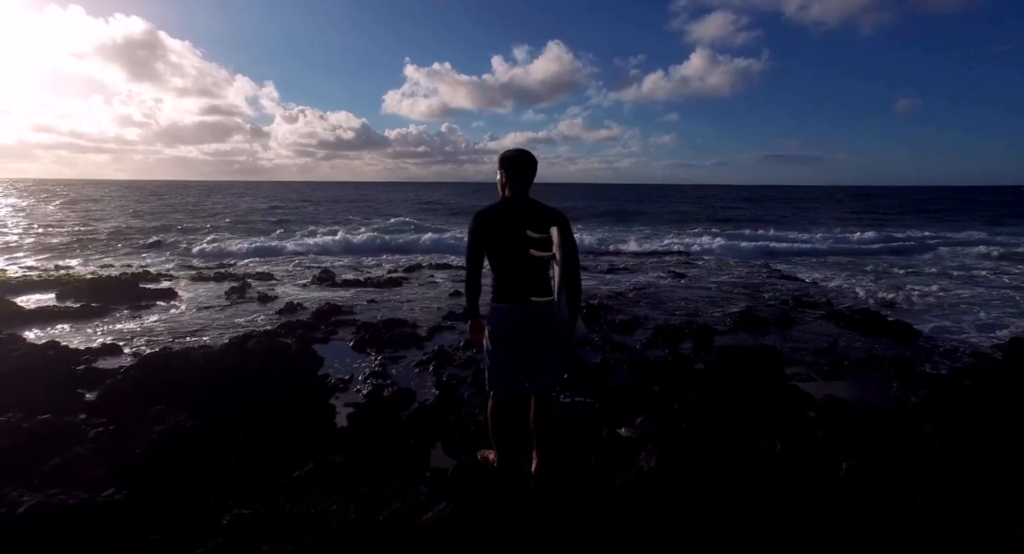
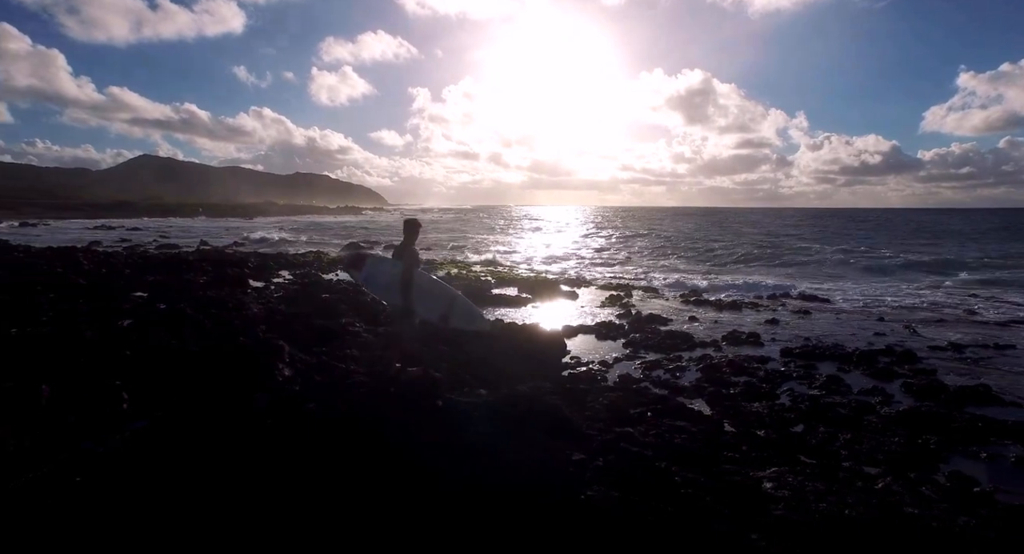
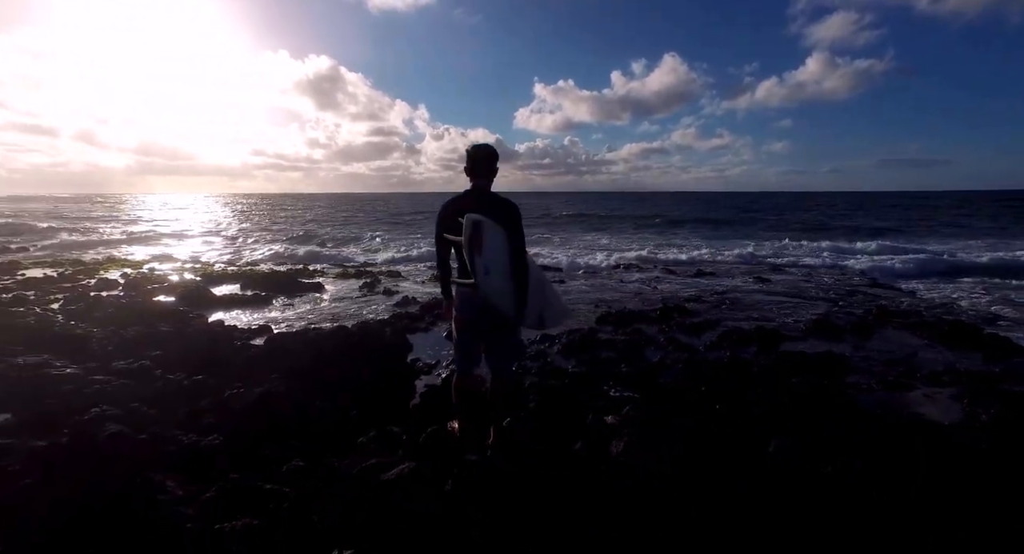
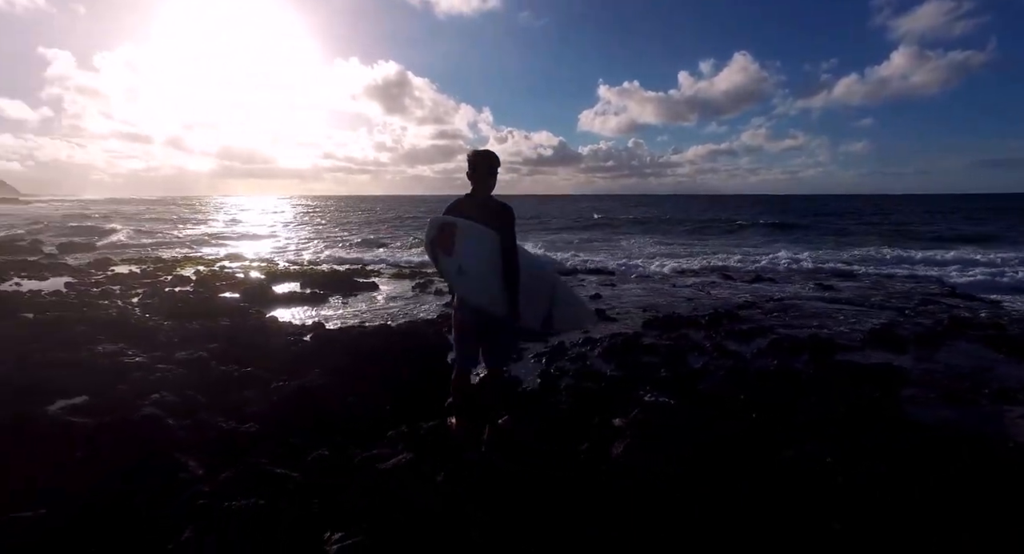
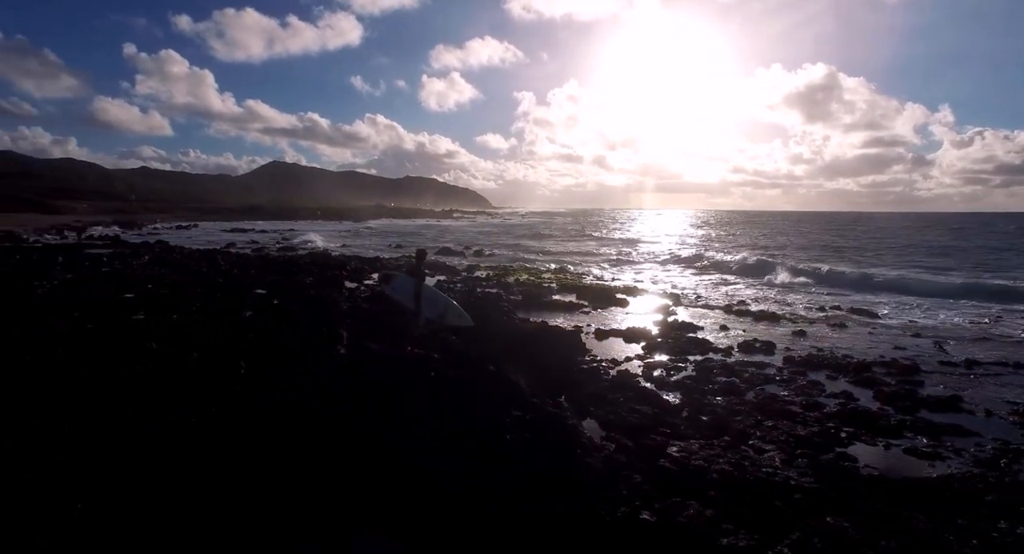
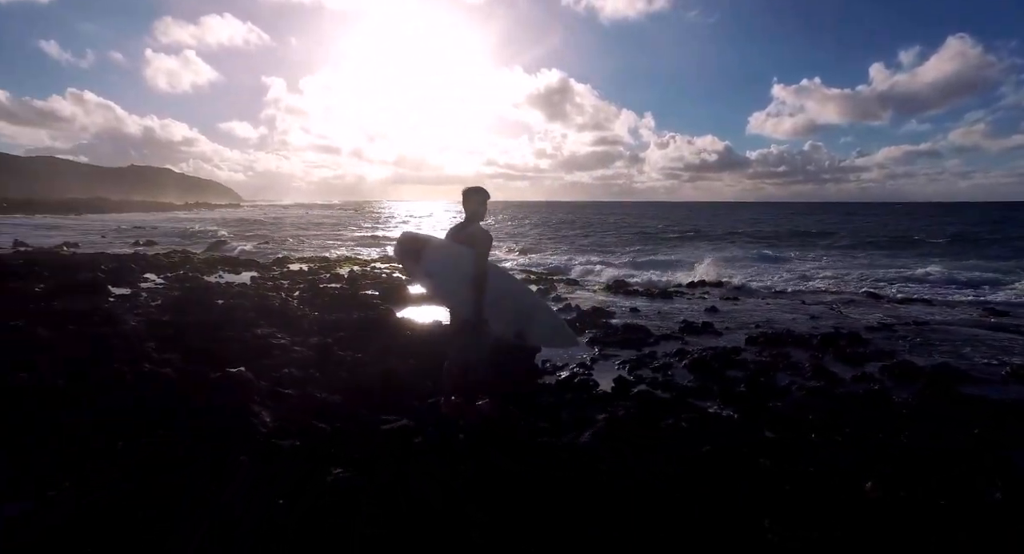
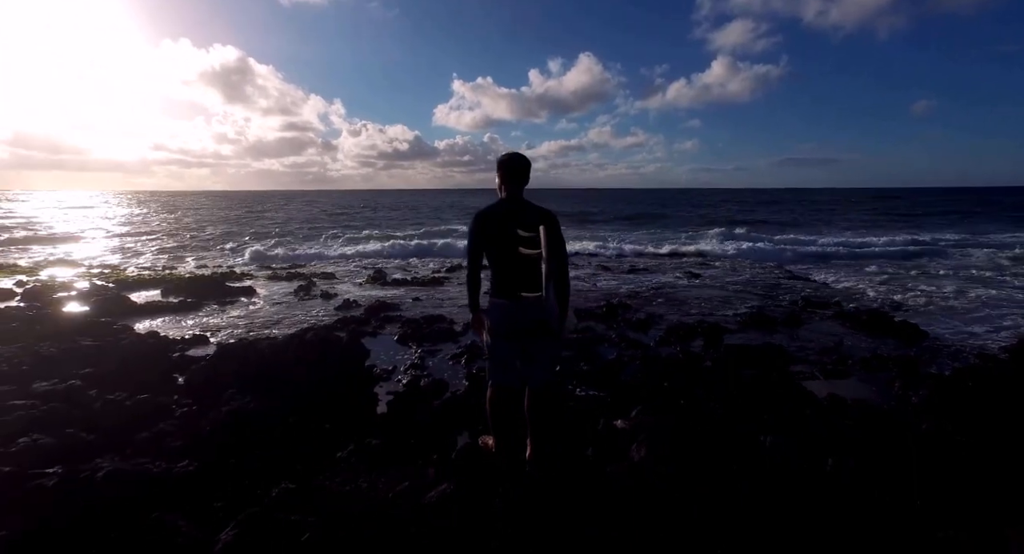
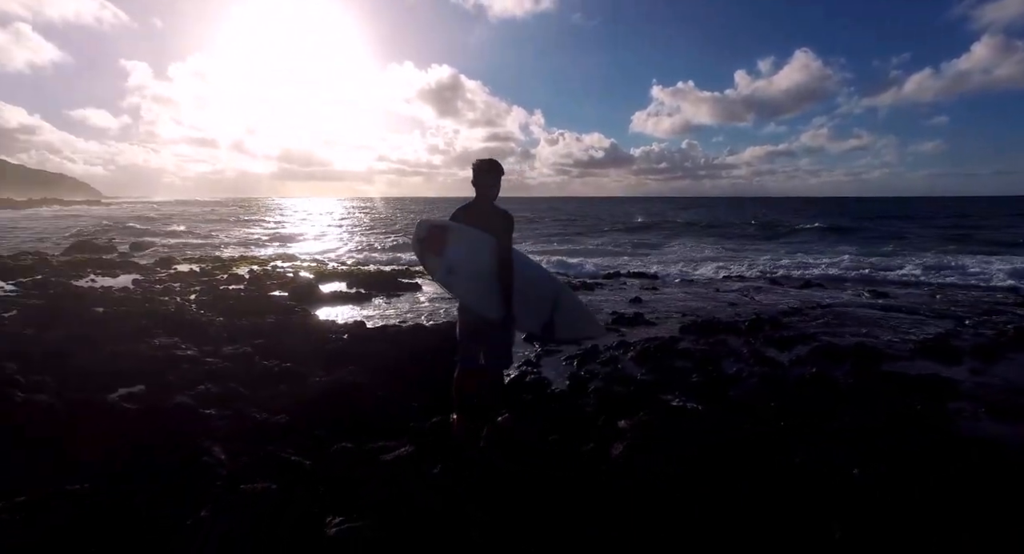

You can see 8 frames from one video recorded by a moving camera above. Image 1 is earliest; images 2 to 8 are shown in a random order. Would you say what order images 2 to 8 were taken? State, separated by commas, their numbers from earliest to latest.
7, 3, 4, 8, 6, 2, 5
